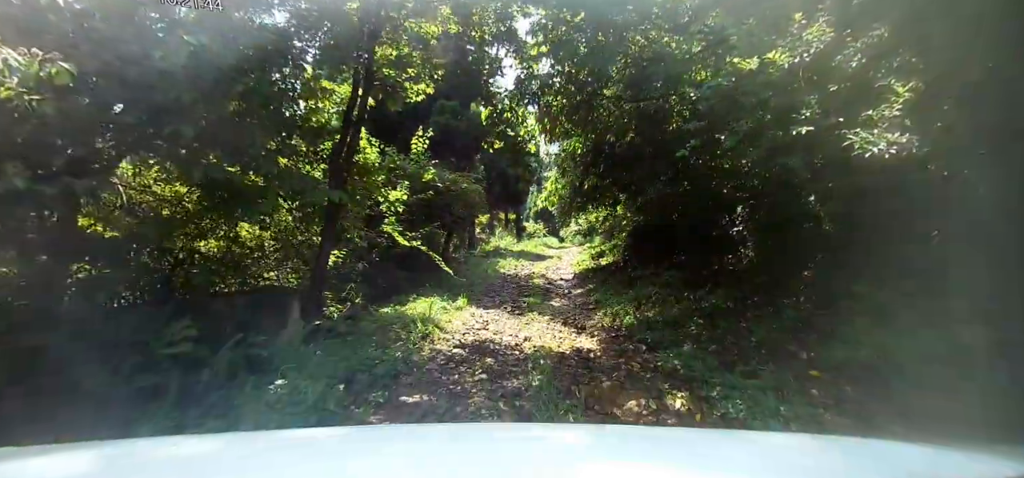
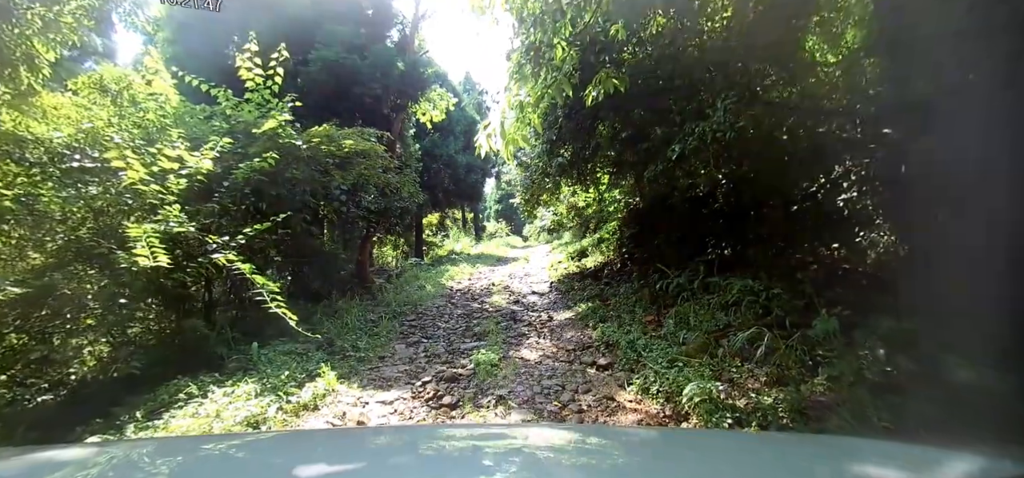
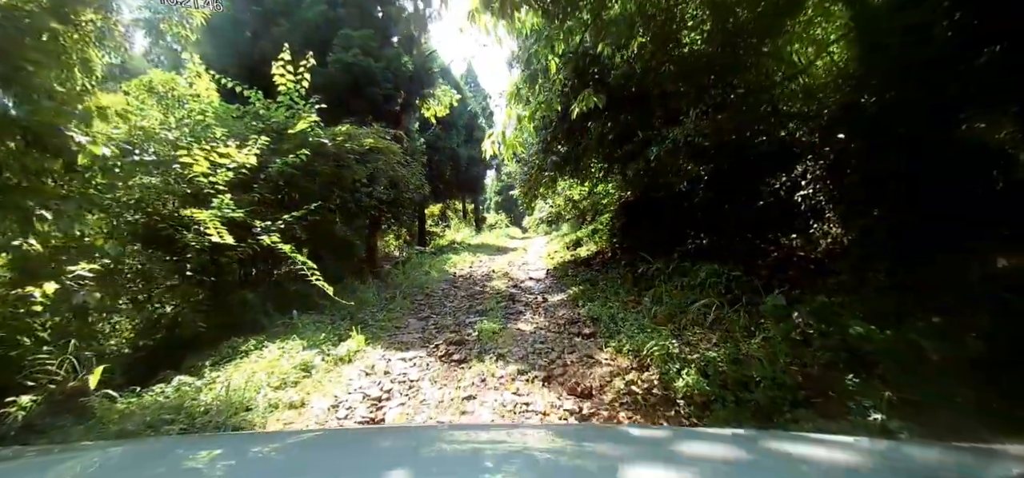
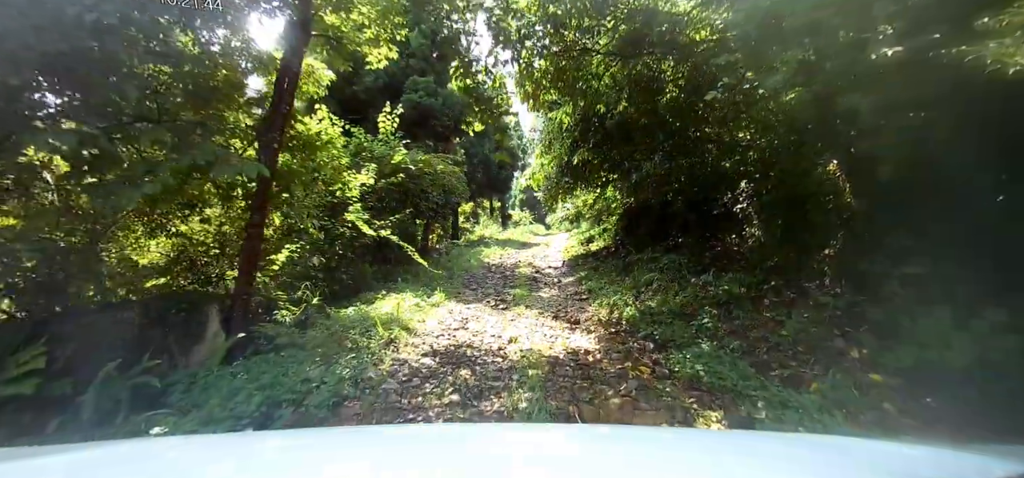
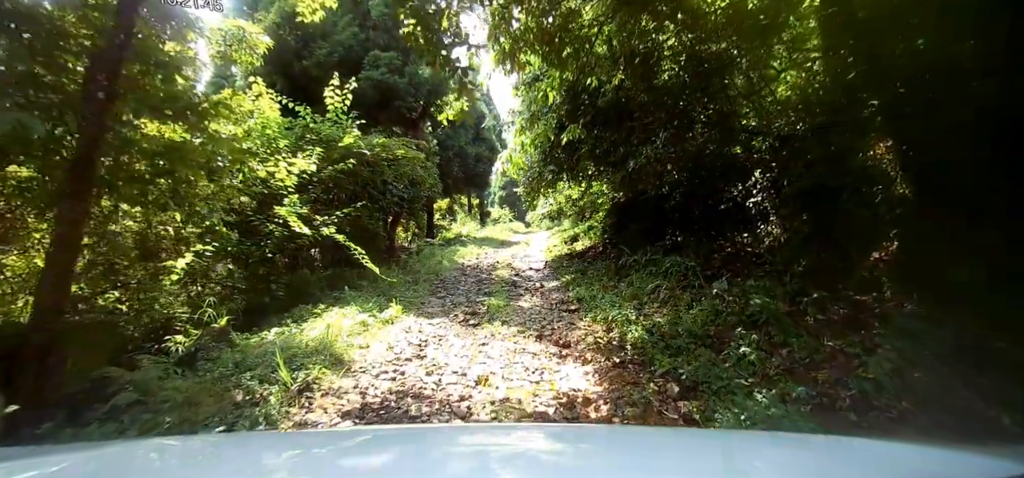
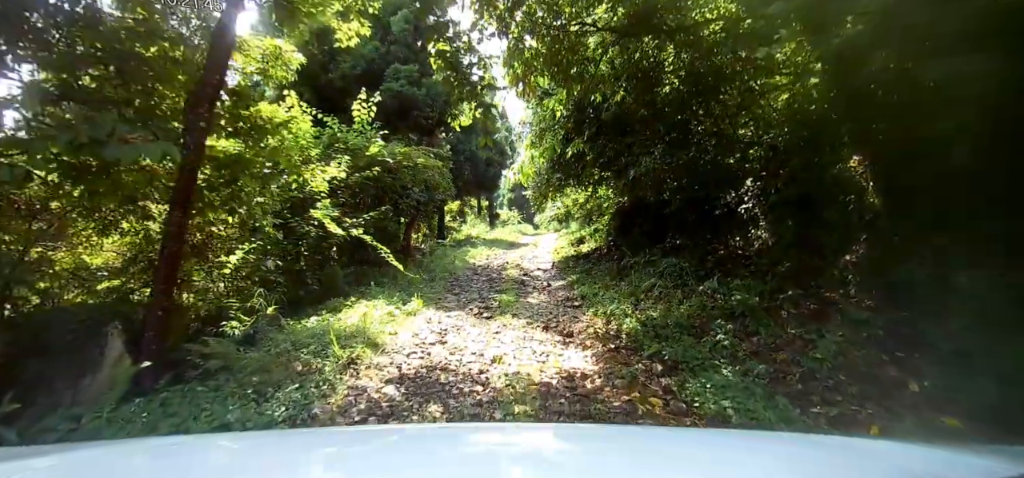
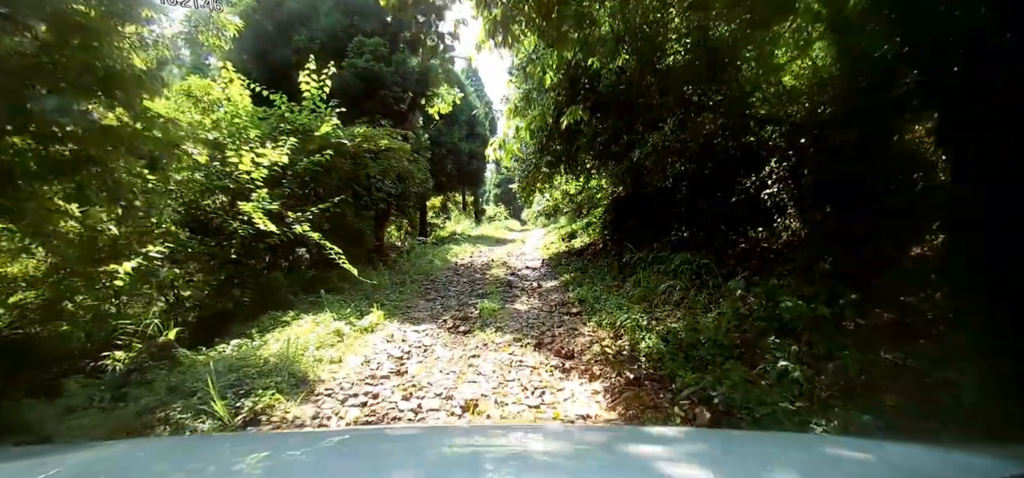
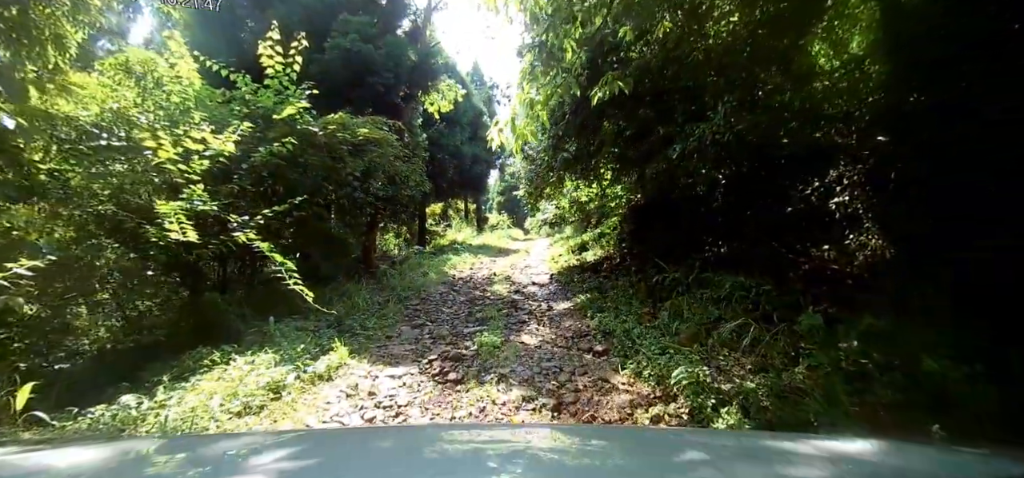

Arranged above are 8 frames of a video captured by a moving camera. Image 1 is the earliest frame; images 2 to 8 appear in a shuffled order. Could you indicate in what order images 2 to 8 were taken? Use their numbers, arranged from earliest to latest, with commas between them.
4, 6, 5, 7, 3, 8, 2
